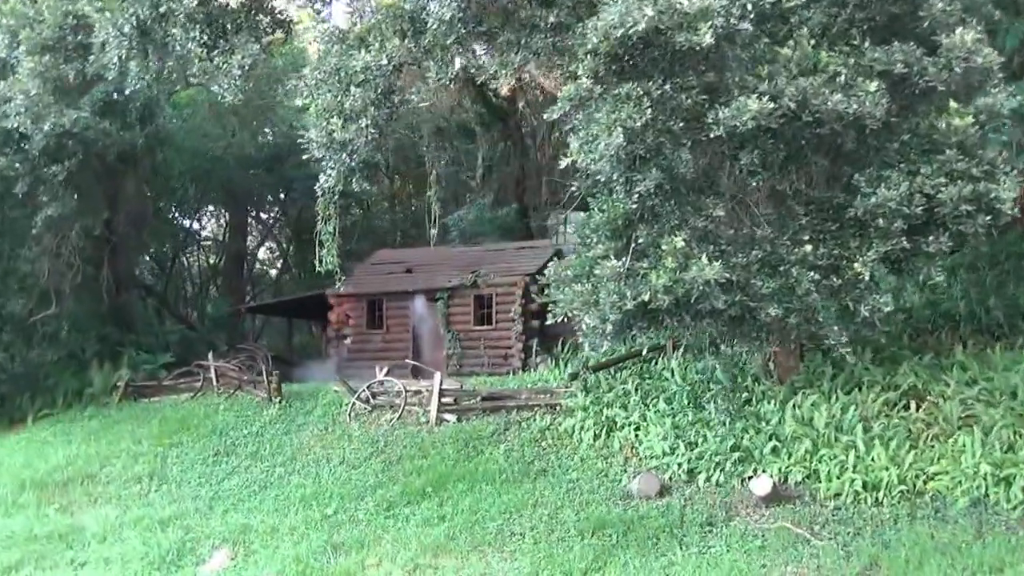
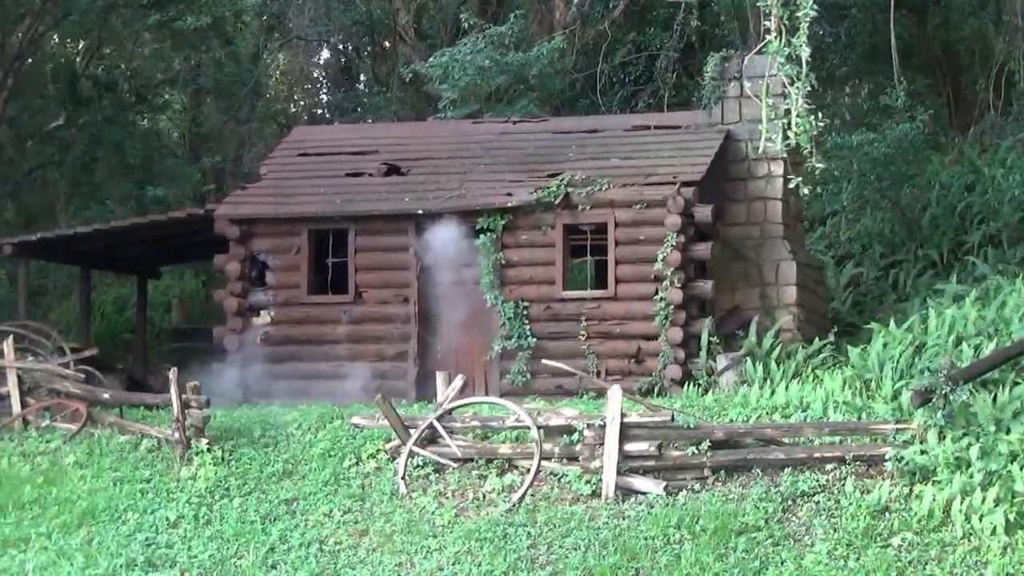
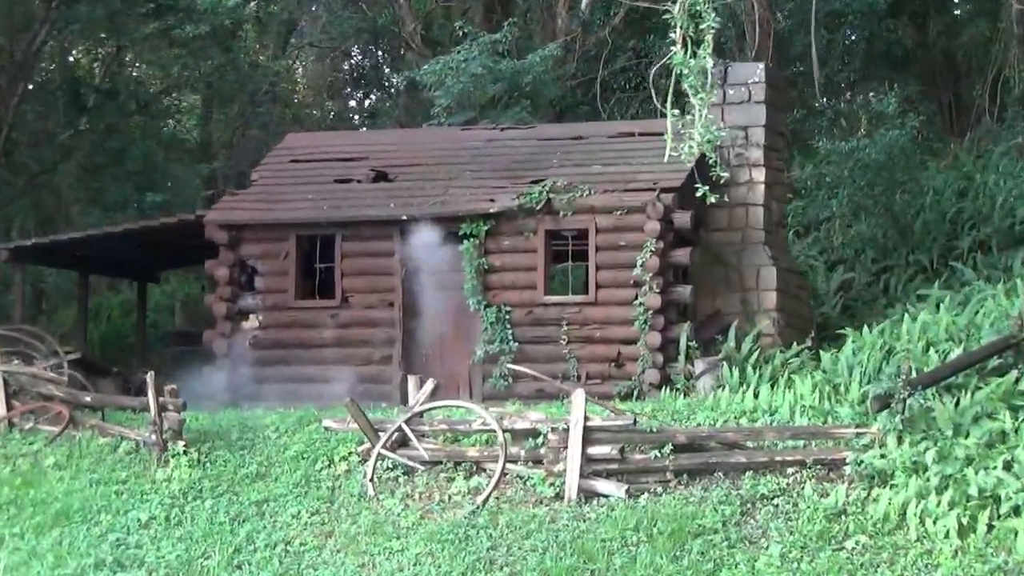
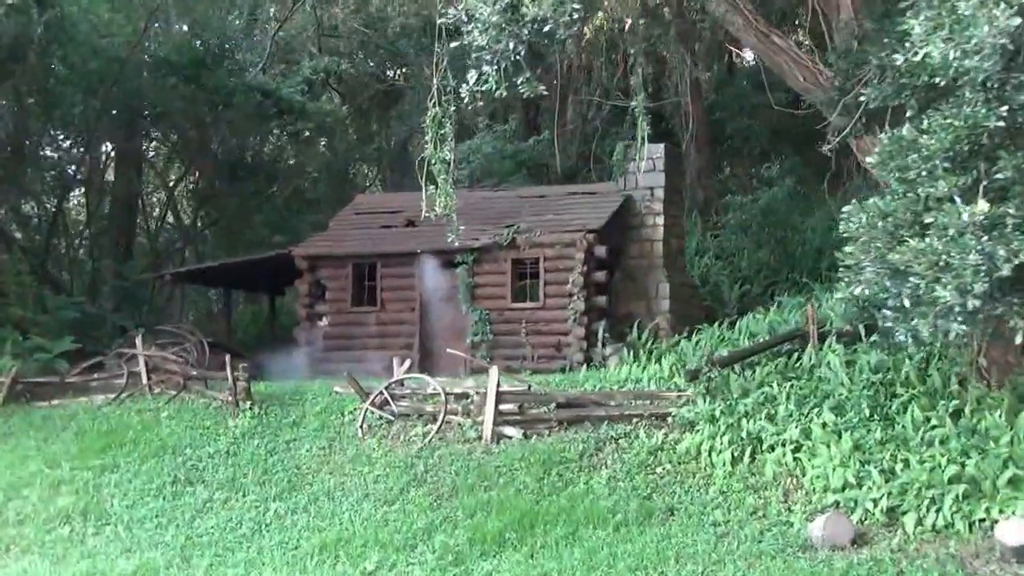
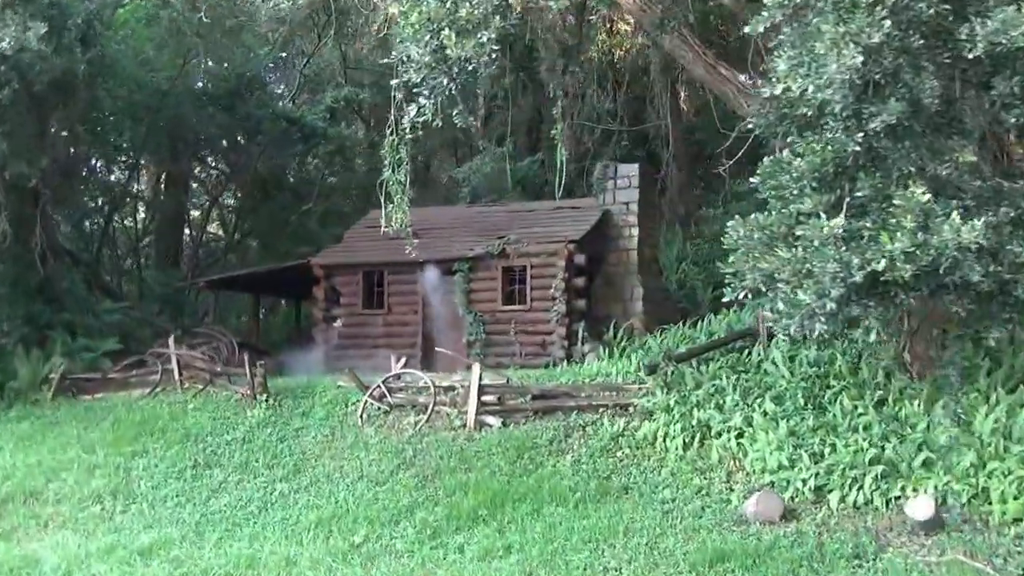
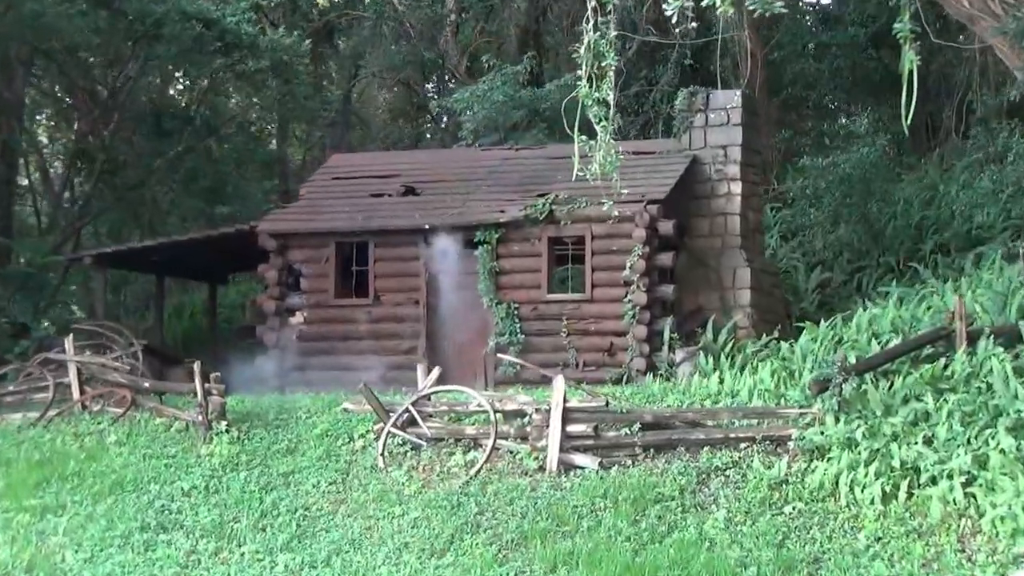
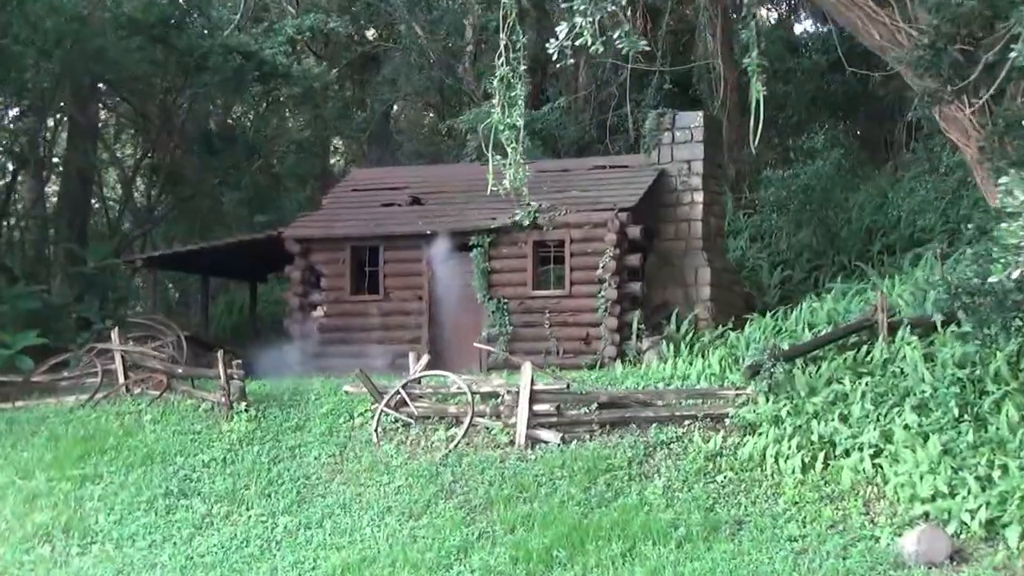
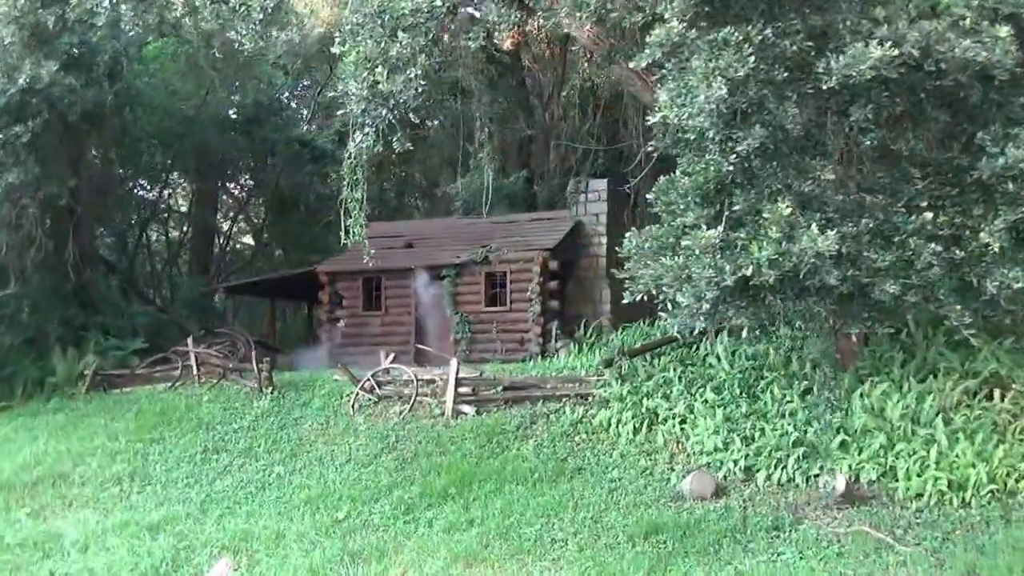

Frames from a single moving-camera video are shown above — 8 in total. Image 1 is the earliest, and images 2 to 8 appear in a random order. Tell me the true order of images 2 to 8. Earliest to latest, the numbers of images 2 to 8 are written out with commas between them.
8, 5, 4, 7, 6, 3, 2
